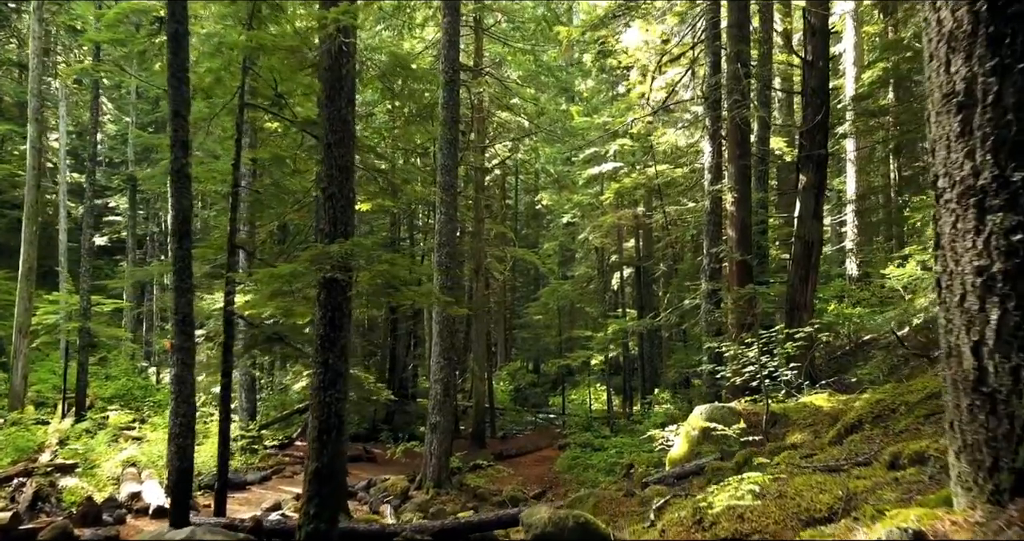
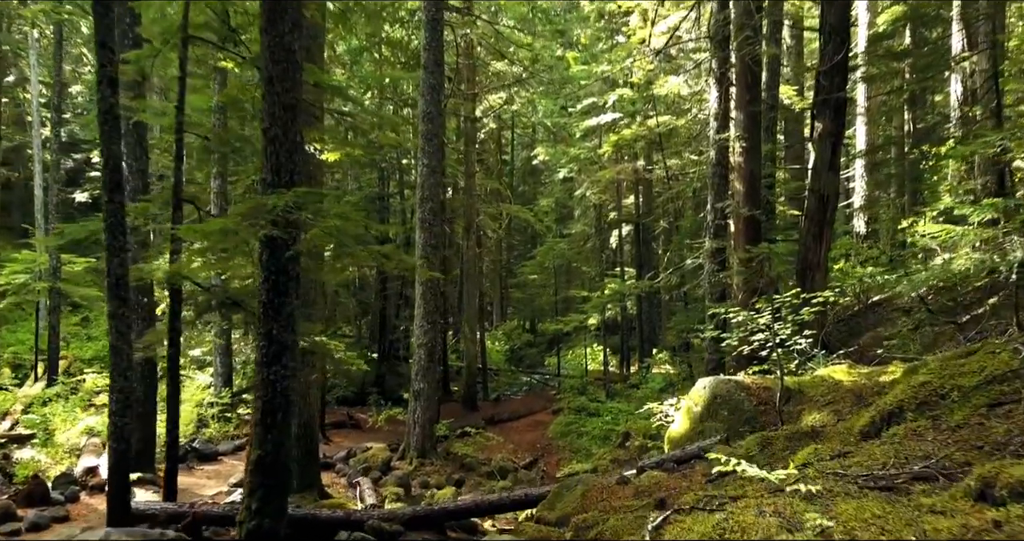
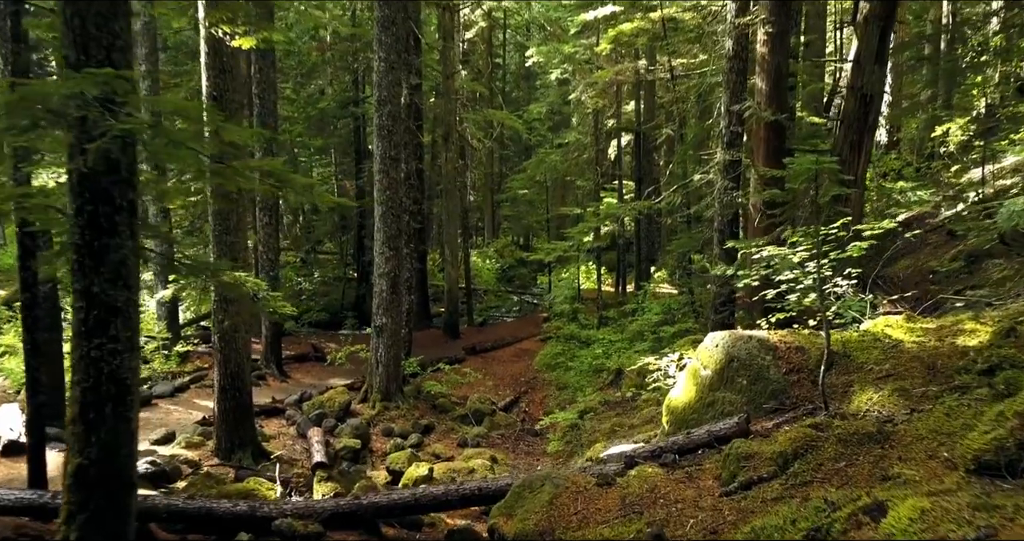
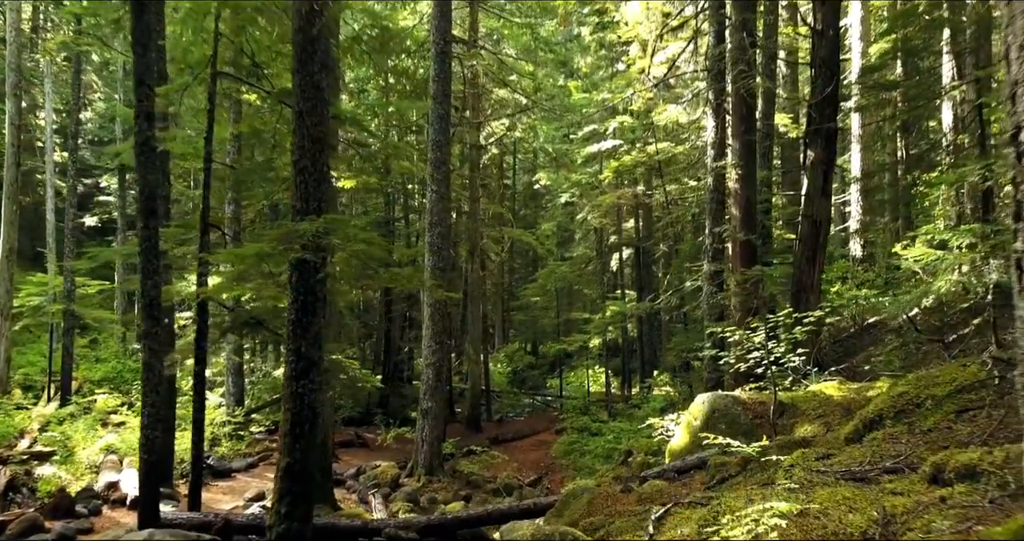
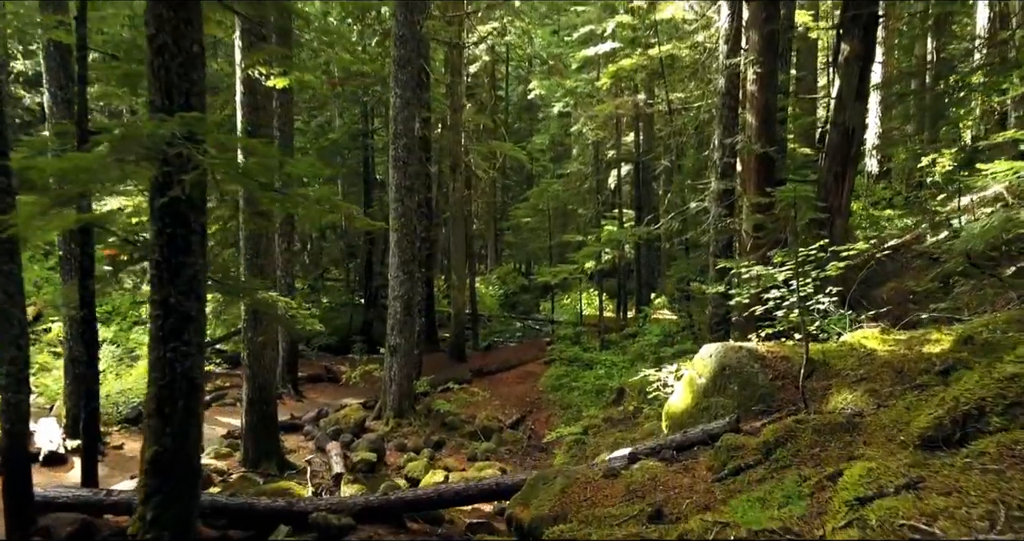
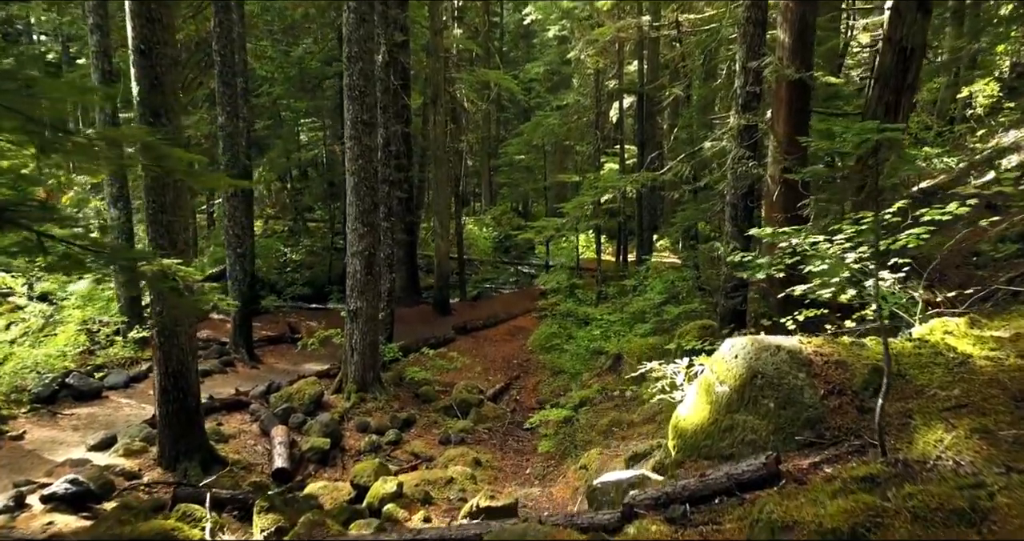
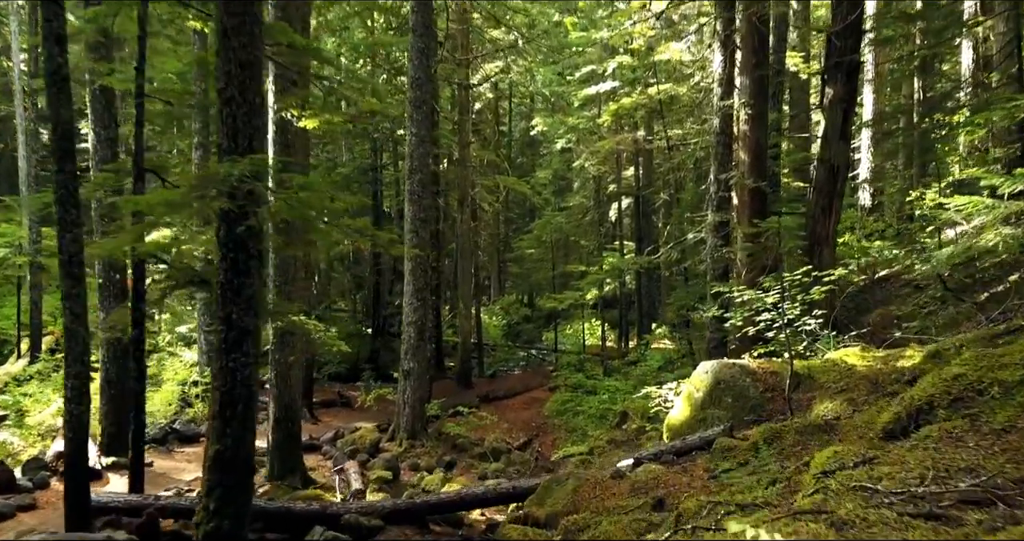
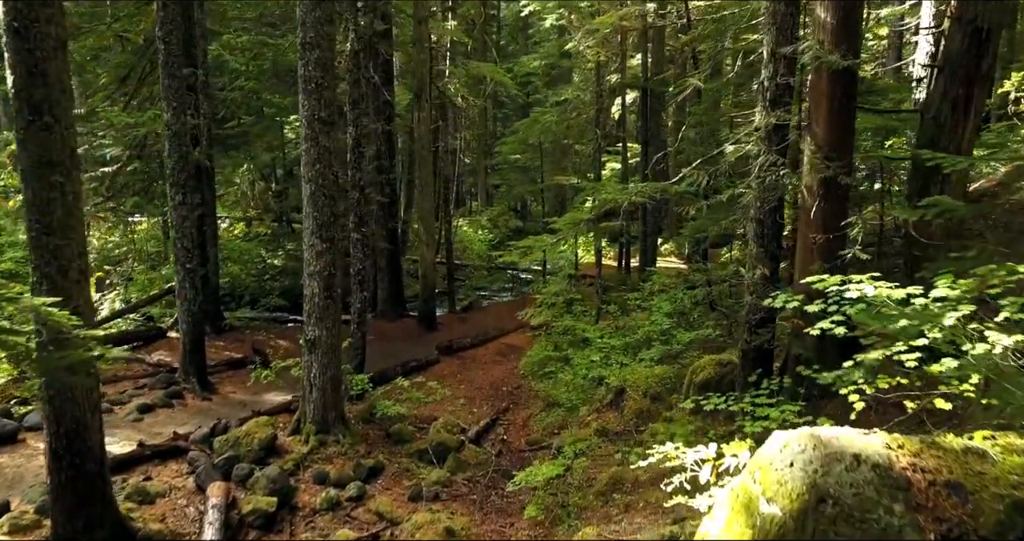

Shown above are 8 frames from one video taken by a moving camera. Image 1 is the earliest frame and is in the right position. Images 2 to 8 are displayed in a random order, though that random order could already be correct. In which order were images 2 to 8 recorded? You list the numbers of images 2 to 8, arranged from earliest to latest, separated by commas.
4, 2, 7, 5, 3, 6, 8
